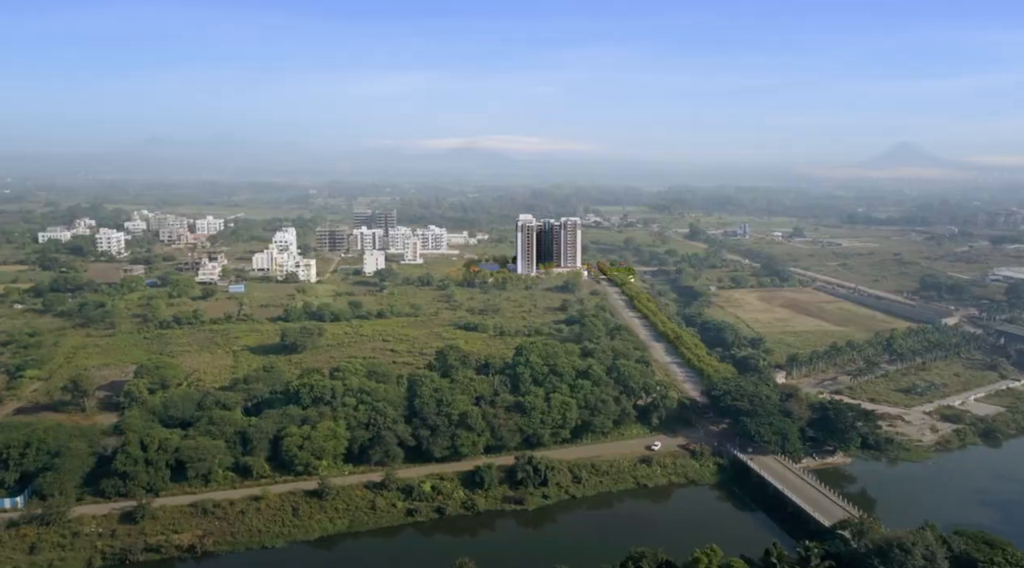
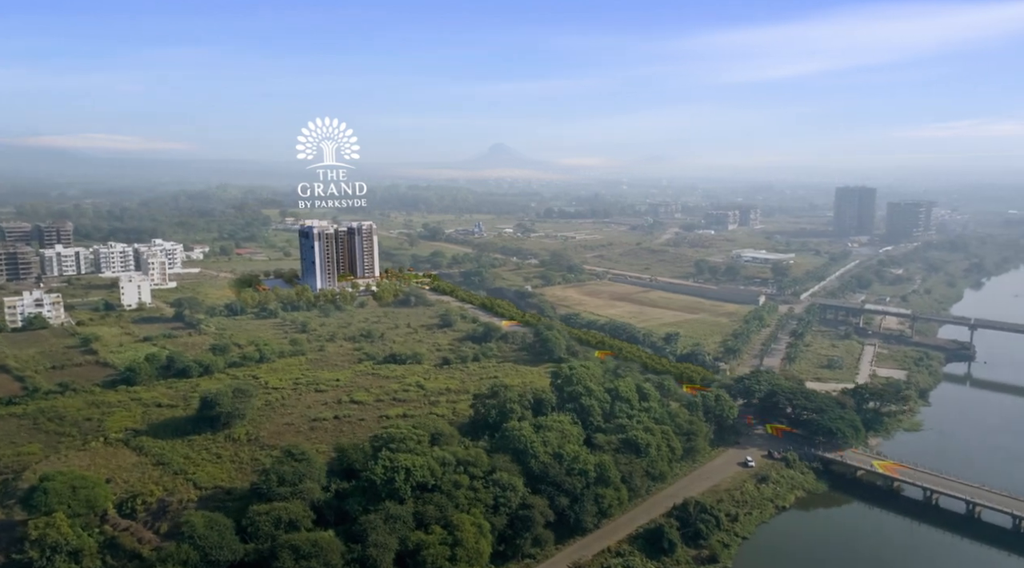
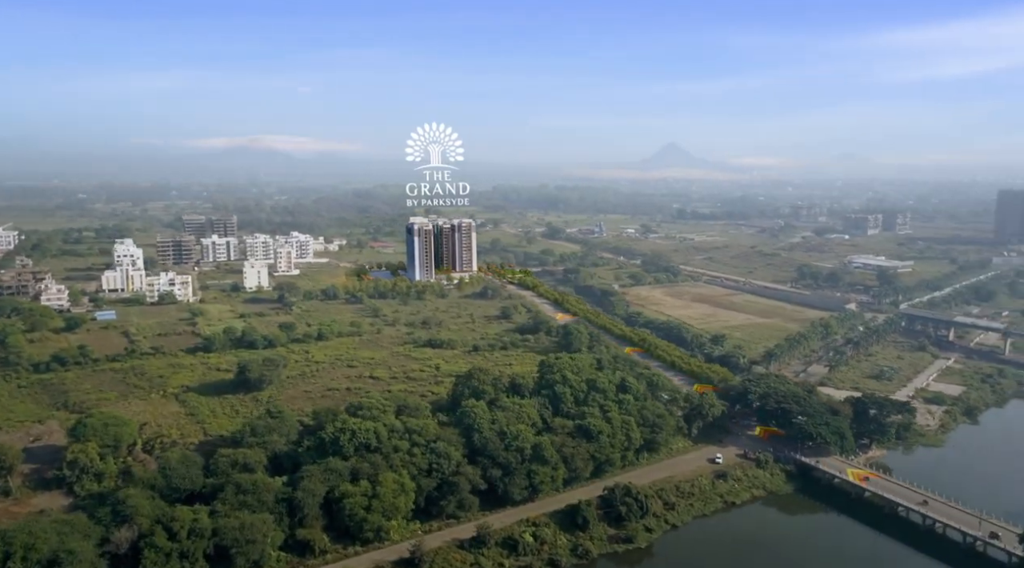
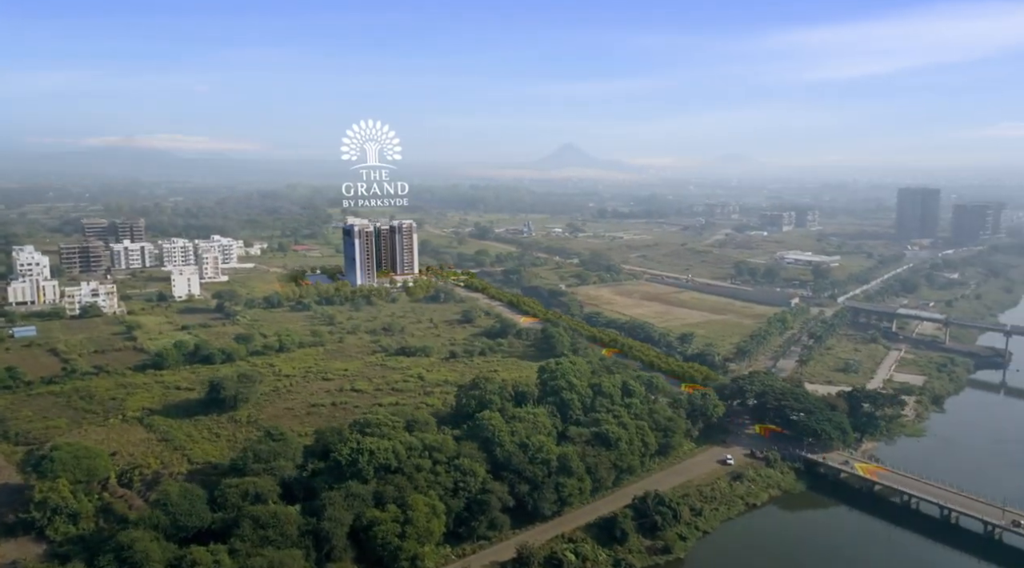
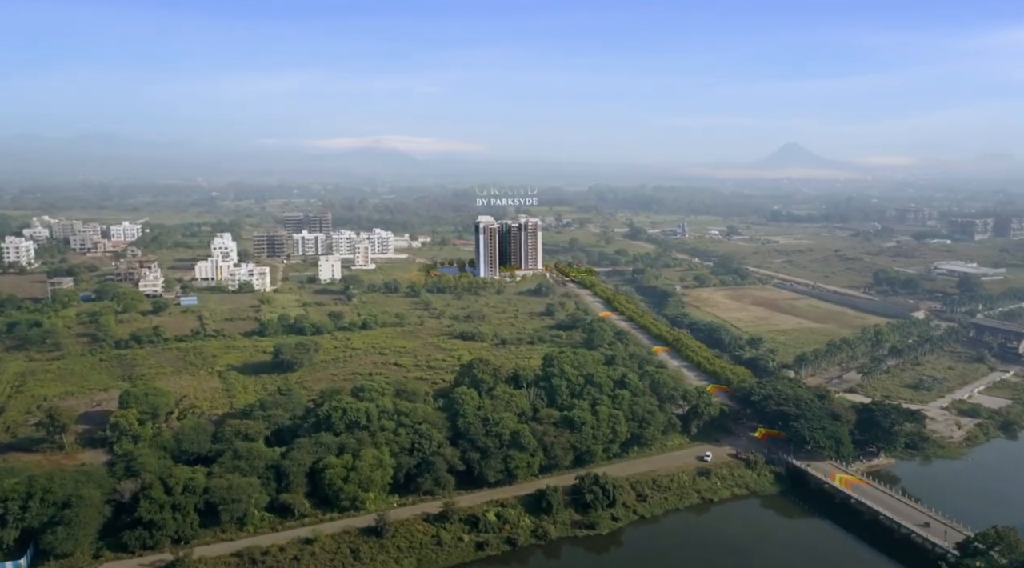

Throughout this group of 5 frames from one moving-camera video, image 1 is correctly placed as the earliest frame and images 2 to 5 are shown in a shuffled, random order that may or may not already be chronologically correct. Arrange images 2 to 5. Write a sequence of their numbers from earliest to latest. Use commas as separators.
5, 3, 4, 2
